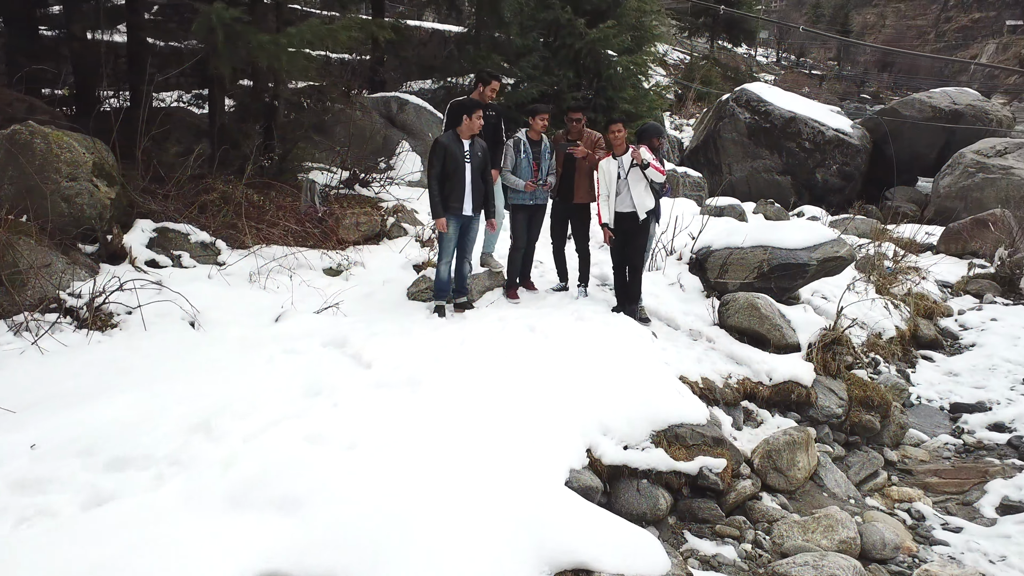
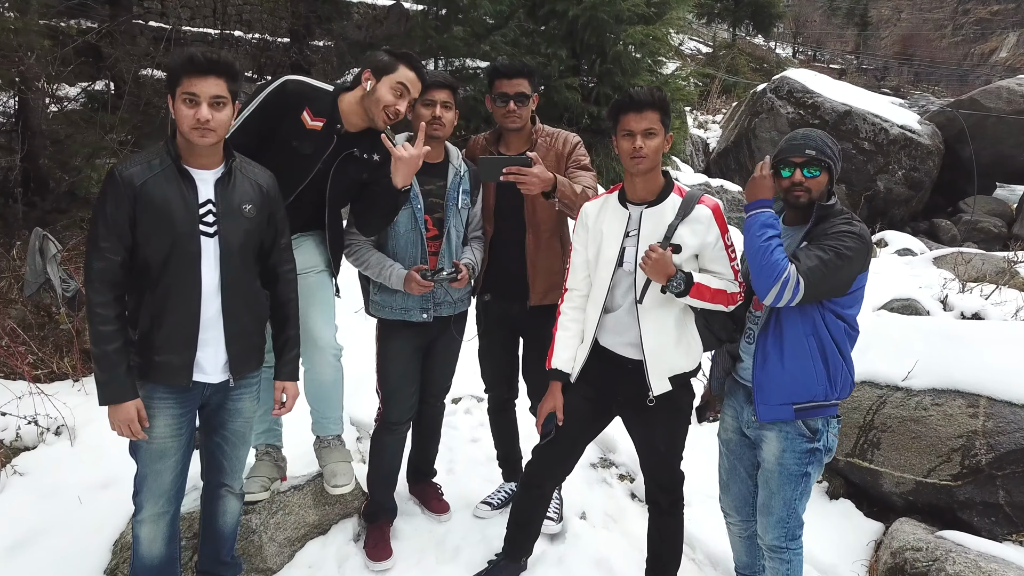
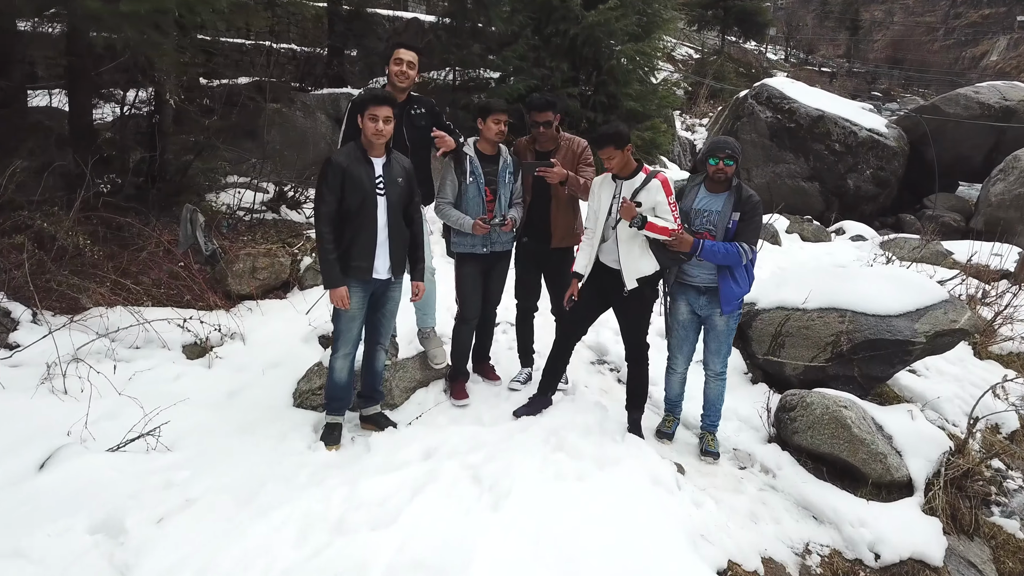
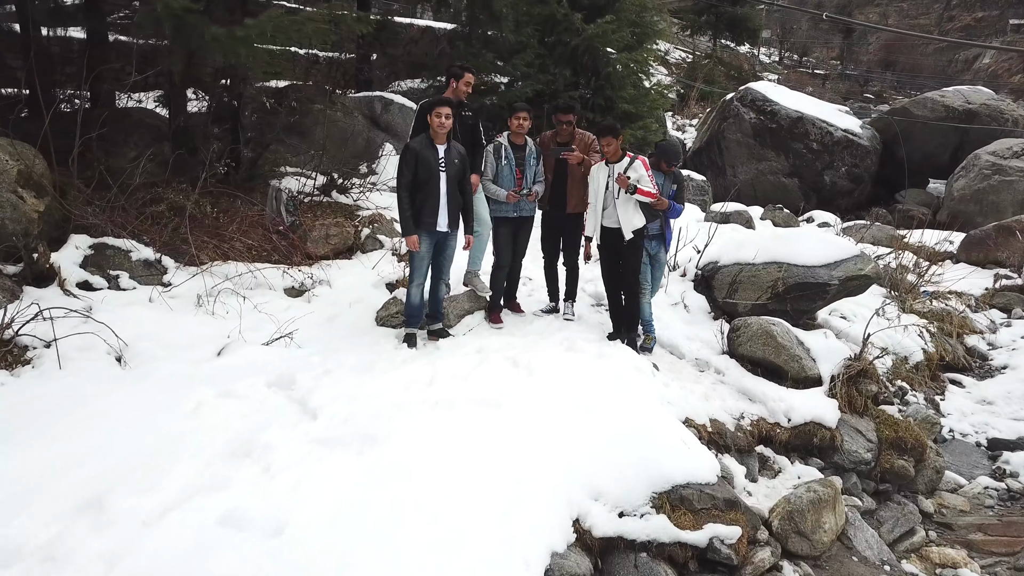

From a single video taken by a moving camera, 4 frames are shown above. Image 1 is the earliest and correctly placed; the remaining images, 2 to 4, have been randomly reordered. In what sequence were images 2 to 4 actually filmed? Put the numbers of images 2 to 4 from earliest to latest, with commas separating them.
4, 3, 2
